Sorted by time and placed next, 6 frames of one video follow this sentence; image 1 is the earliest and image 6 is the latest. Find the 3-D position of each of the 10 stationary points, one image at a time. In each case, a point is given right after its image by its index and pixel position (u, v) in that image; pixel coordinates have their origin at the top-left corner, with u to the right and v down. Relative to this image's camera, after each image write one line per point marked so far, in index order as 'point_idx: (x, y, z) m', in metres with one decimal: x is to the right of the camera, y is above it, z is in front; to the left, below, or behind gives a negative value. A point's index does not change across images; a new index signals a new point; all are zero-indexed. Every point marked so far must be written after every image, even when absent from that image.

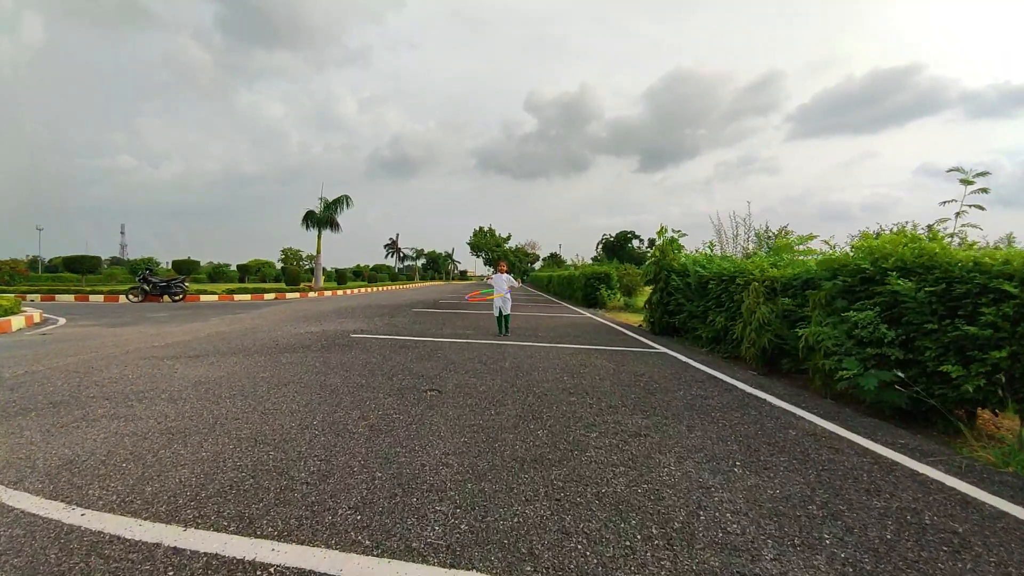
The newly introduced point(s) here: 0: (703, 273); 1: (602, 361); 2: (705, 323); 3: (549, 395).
0: (+2.6, +0.2, +6.9) m
1: (+0.9, -0.8, +5.2) m
2: (+2.6, -0.5, +6.7) m
3: (+0.3, -0.8, +3.7) m
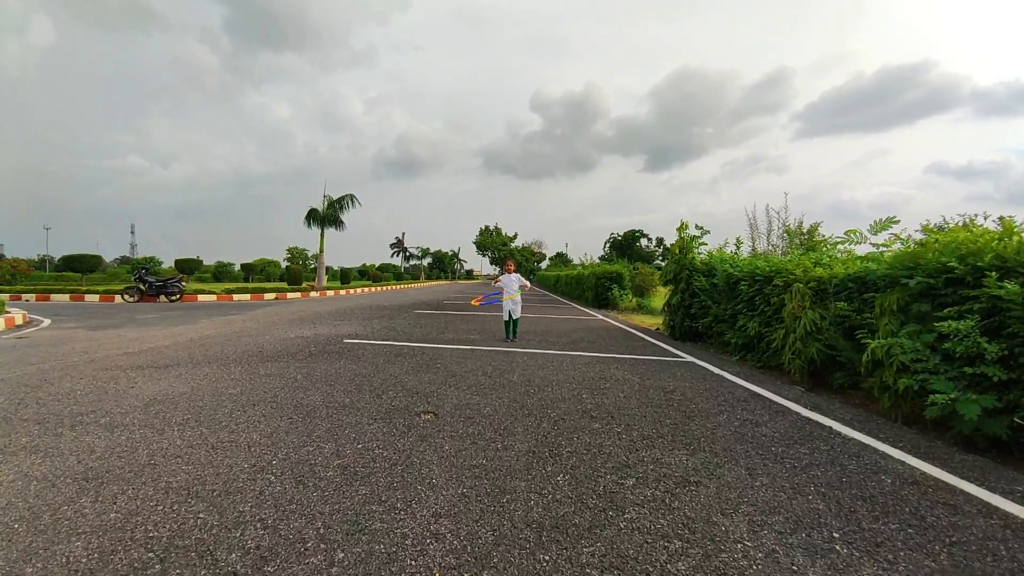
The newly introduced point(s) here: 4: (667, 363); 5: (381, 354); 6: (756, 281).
0: (+2.7, +0.2, +6.2) m
1: (+1.0, -0.8, +4.6) m
2: (+2.7, -0.5, +6.1) m
3: (+0.3, -0.8, +3.1) m
4: (+1.6, -0.8, +5.1) m
5: (-1.4, -0.7, +5.4) m
6: (+2.8, +0.1, +5.7) m
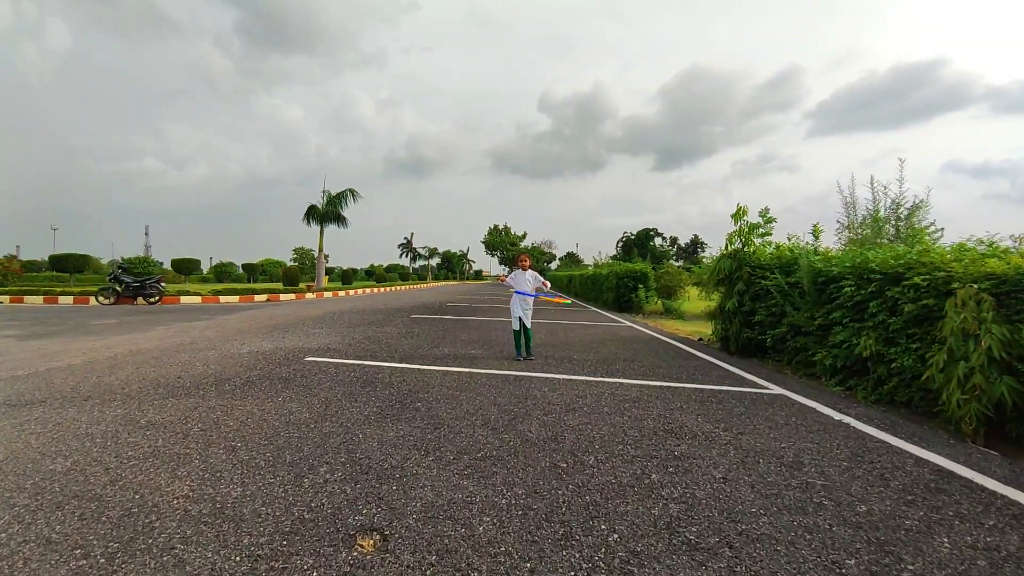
0: (+2.9, +0.2, +4.6) m
1: (+1.1, -0.8, +3.0) m
2: (+2.9, -0.5, +4.5) m
3: (+0.4, -0.8, +1.5) m
4: (+1.7, -0.8, +3.5) m
5: (-1.3, -0.7, +3.9) m
6: (+2.9, +0.1, +4.1) m
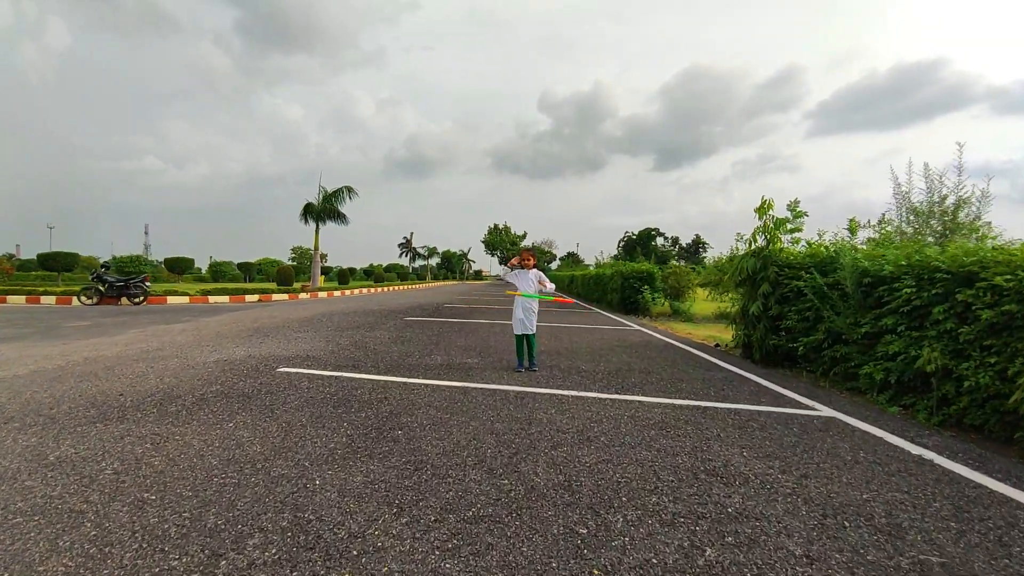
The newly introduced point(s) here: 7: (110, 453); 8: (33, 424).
0: (+2.9, +0.2, +4.0) m
1: (+1.1, -0.8, +2.4) m
2: (+2.9, -0.5, +3.9) m
3: (+0.4, -0.8, +0.9) m
4: (+1.7, -0.8, +2.9) m
5: (-1.3, -0.7, +3.3) m
6: (+2.9, +0.1, +3.5) m
7: (-2.0, -0.8, +2.5) m
8: (-2.8, -0.8, +3.0) m
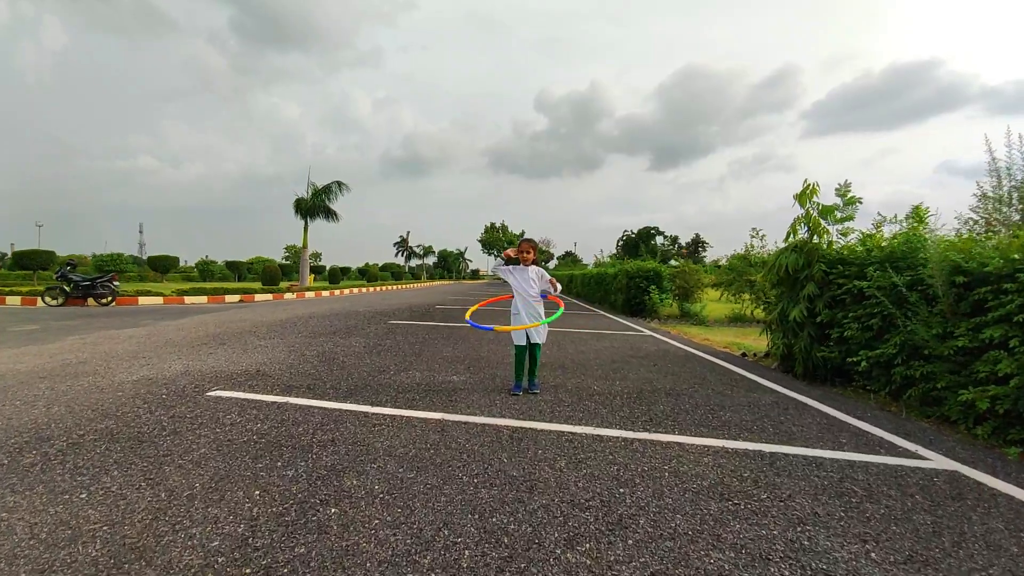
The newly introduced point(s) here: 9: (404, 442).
0: (+2.8, +0.1, +3.1) m
1: (+1.1, -0.8, +1.5) m
2: (+2.8, -0.5, +3.0) m
3: (+0.4, -0.9, 0.0) m
4: (+1.7, -0.8, +2.0) m
5: (-1.4, -0.8, +2.4) m
6: (+2.9, 0.0, +2.6) m
7: (-2.0, -0.8, +1.6) m
8: (-2.9, -0.8, +2.1) m
9: (-0.5, -0.8, +2.5) m
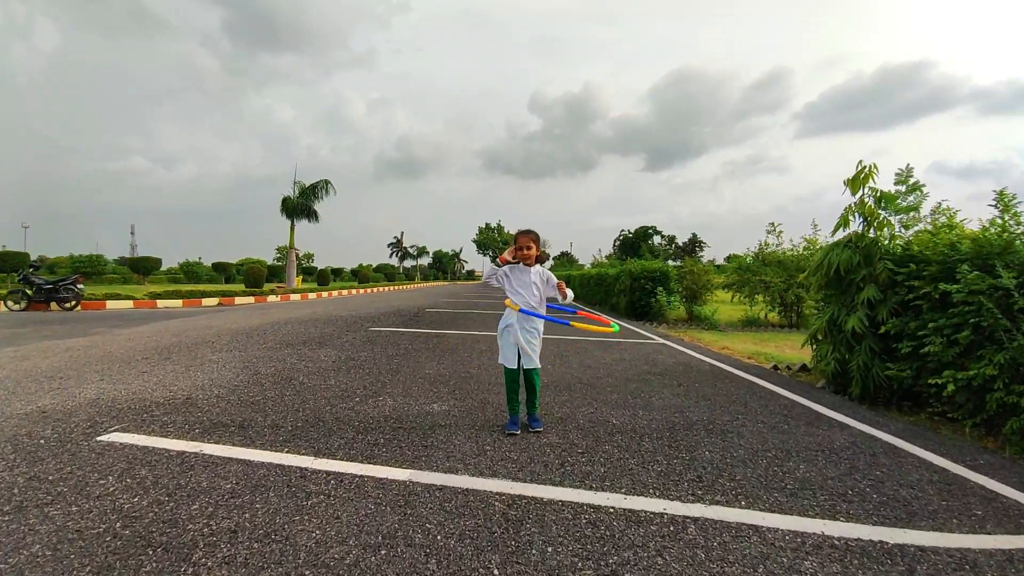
0: (+2.8, +0.1, +2.3) m
1: (+1.1, -0.9, +0.7) m
2: (+2.8, -0.6, +2.2) m
3: (+0.4, -0.9, -0.8) m
4: (+1.6, -0.8, +1.2) m
5: (-1.4, -0.8, +1.6) m
6: (+2.8, 0.0, +1.8) m
7: (-2.0, -0.8, +0.7) m
8: (-2.9, -0.8, +1.2) m
9: (-0.5, -0.8, +1.6) m
